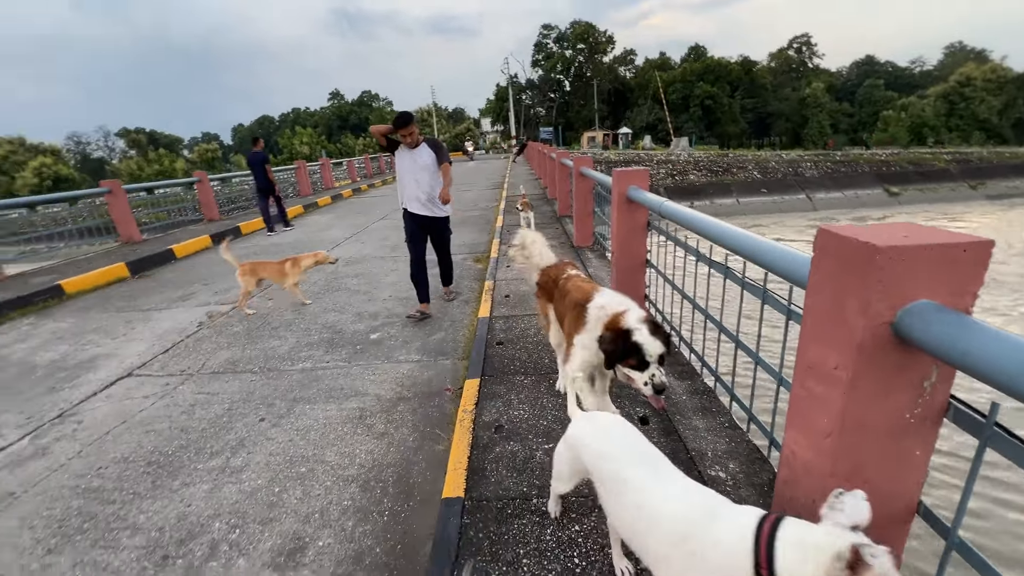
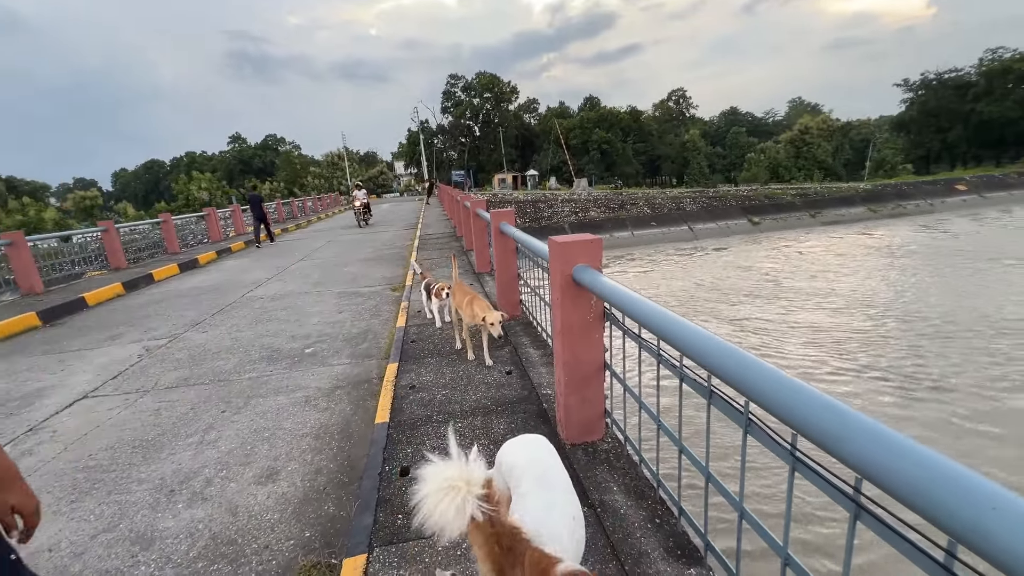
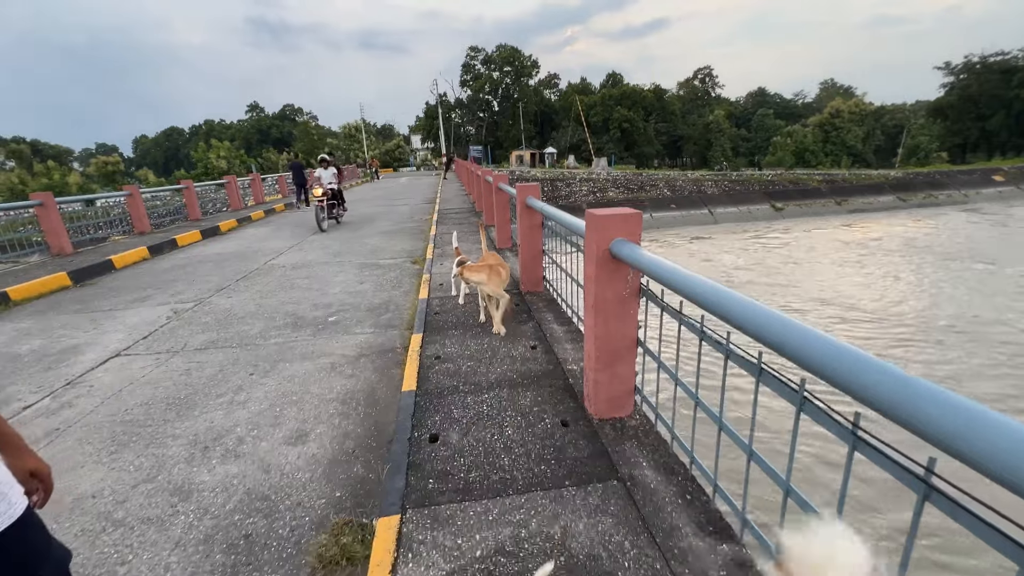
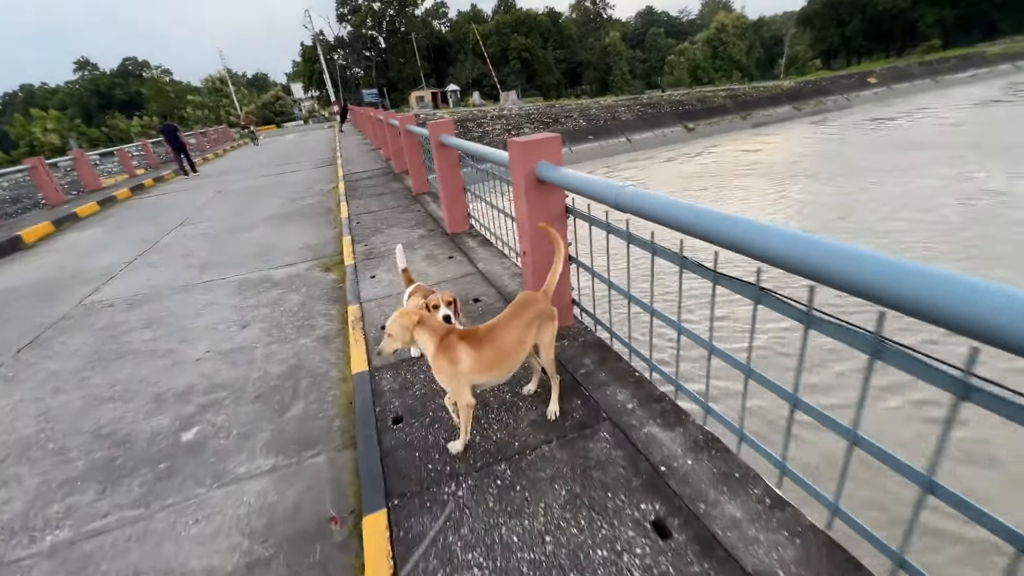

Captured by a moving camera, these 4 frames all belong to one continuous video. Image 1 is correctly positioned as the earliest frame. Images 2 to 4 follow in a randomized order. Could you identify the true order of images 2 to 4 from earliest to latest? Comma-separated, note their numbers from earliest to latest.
2, 3, 4
